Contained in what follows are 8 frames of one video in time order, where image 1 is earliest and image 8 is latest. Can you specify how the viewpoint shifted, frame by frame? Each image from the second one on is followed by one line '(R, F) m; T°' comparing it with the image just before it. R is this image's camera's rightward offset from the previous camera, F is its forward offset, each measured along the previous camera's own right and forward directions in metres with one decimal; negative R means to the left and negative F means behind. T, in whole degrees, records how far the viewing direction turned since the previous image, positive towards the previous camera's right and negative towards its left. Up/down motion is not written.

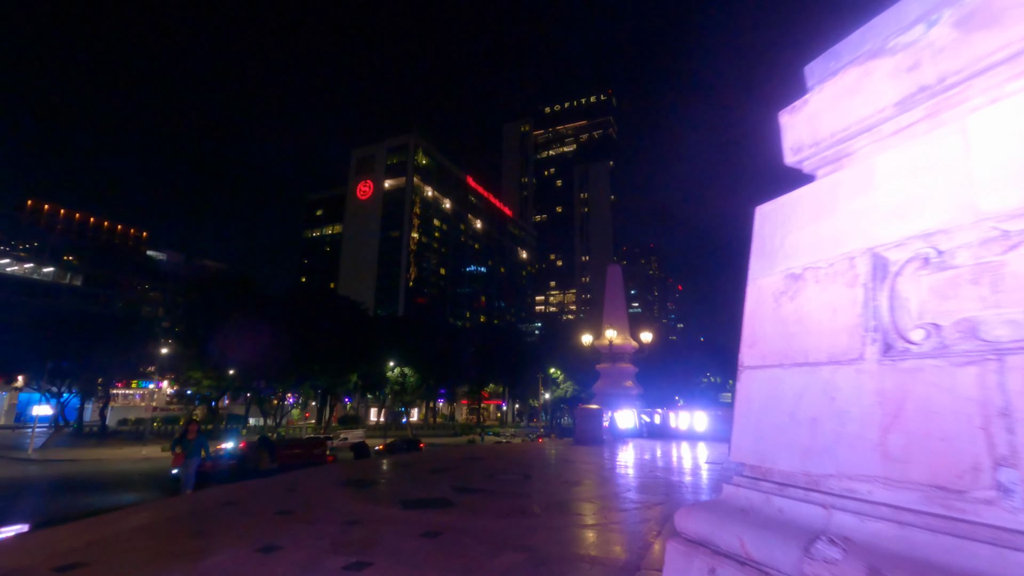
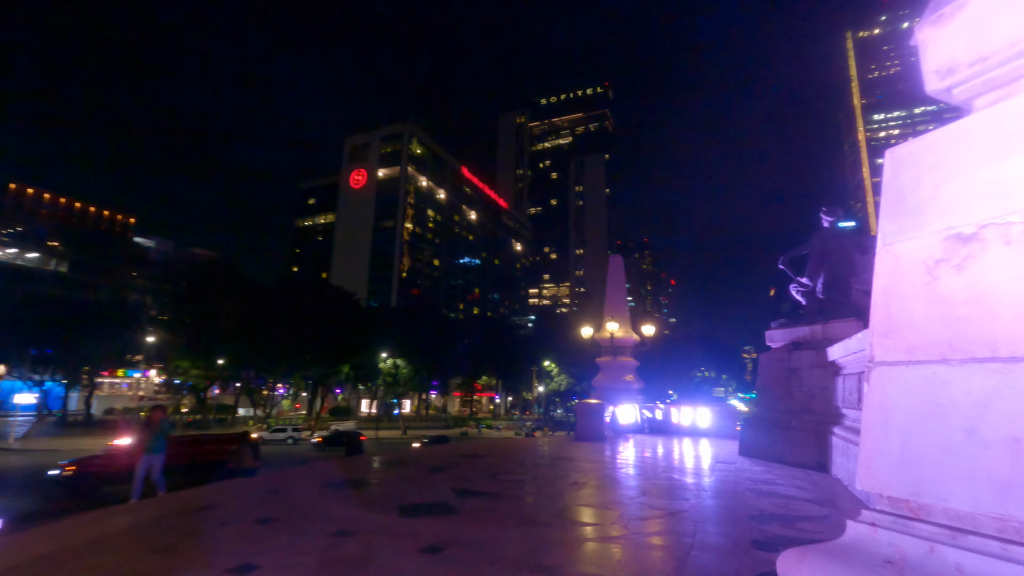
(-0.2, +0.6) m; +1°
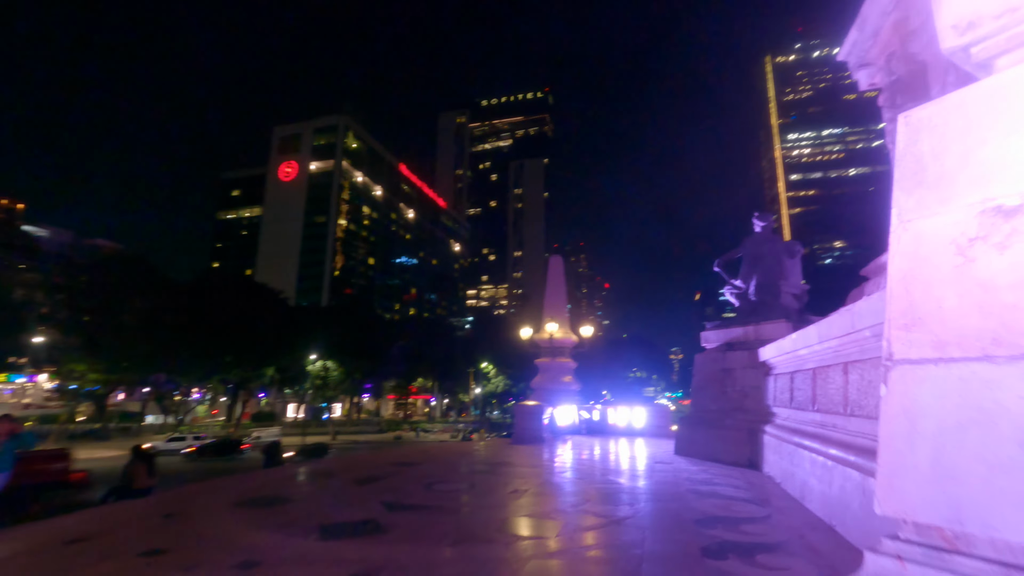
(0.0, +0.4) m; +7°
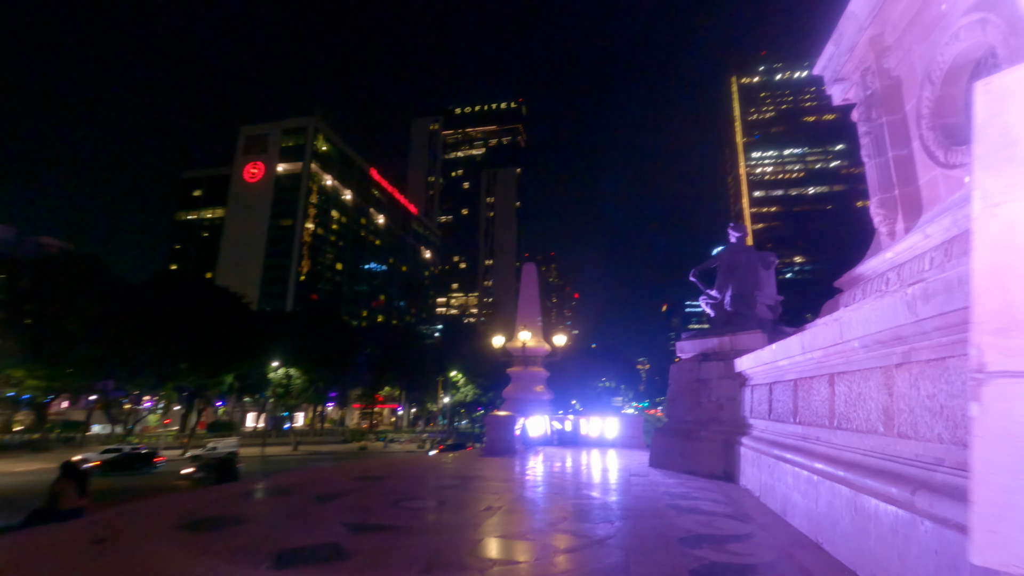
(-0.1, +0.3) m; +3°
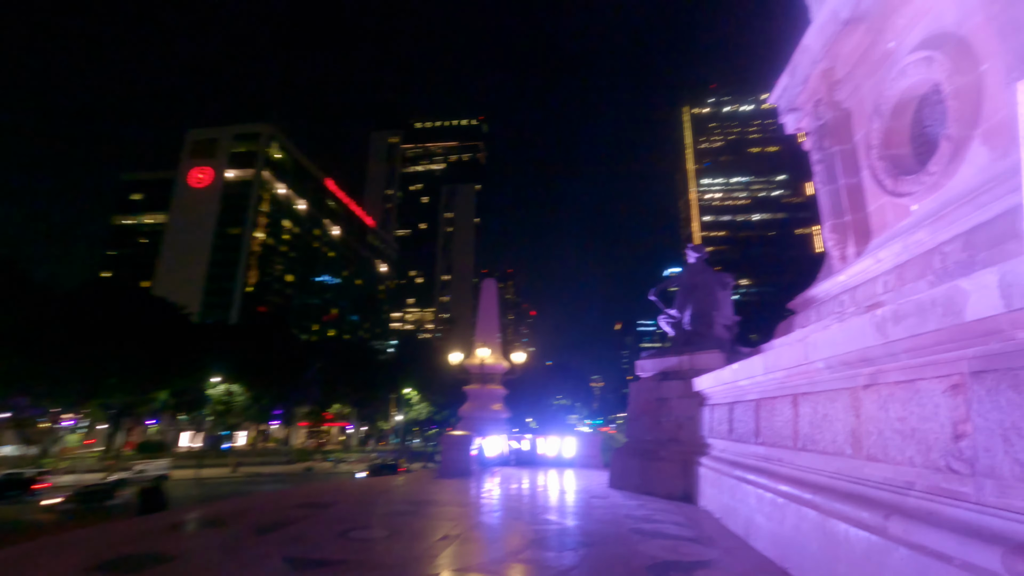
(-0.1, +0.2) m; +5°
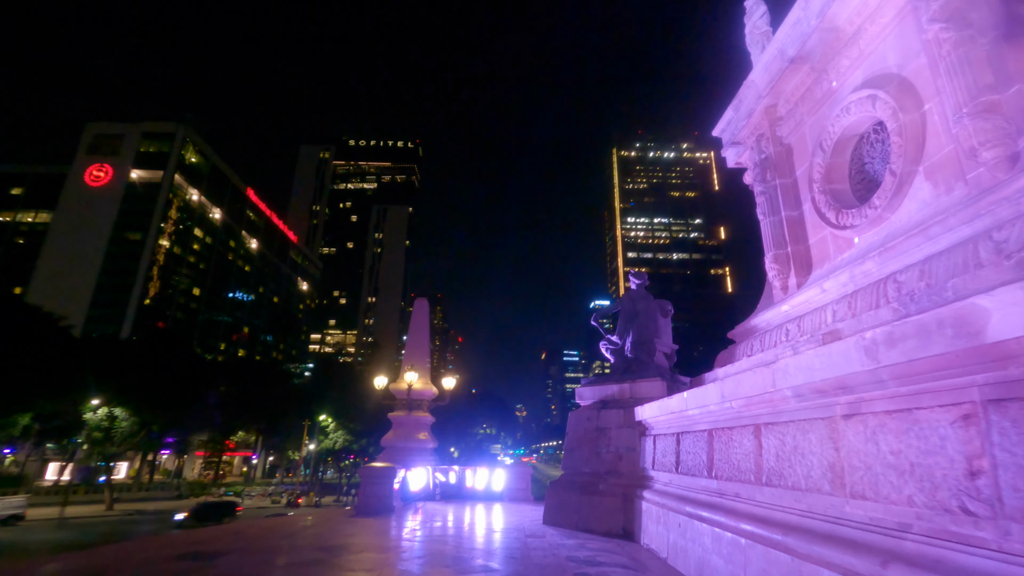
(-0.2, +0.7) m; +8°
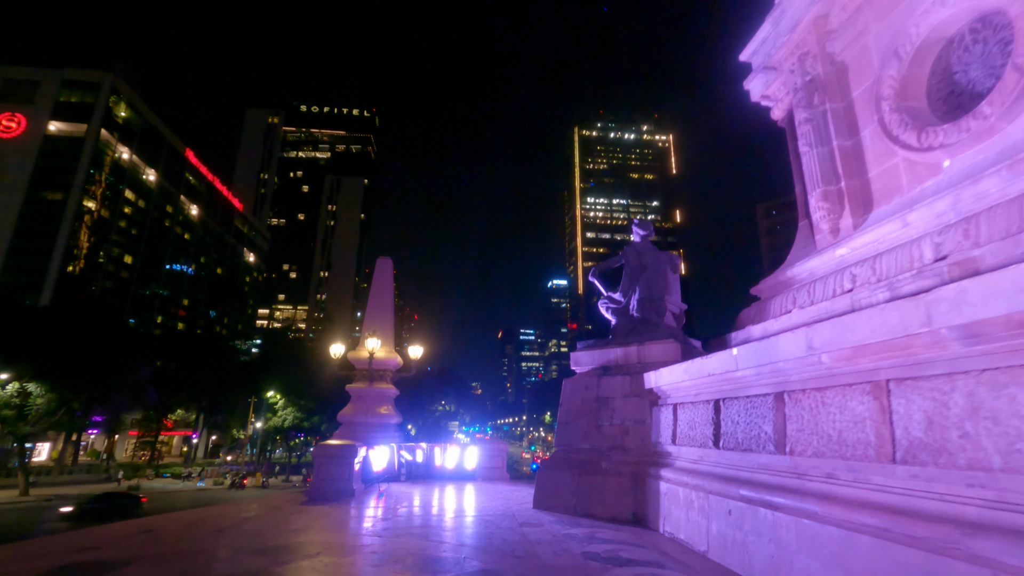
(-0.6, +1.6) m; +5°
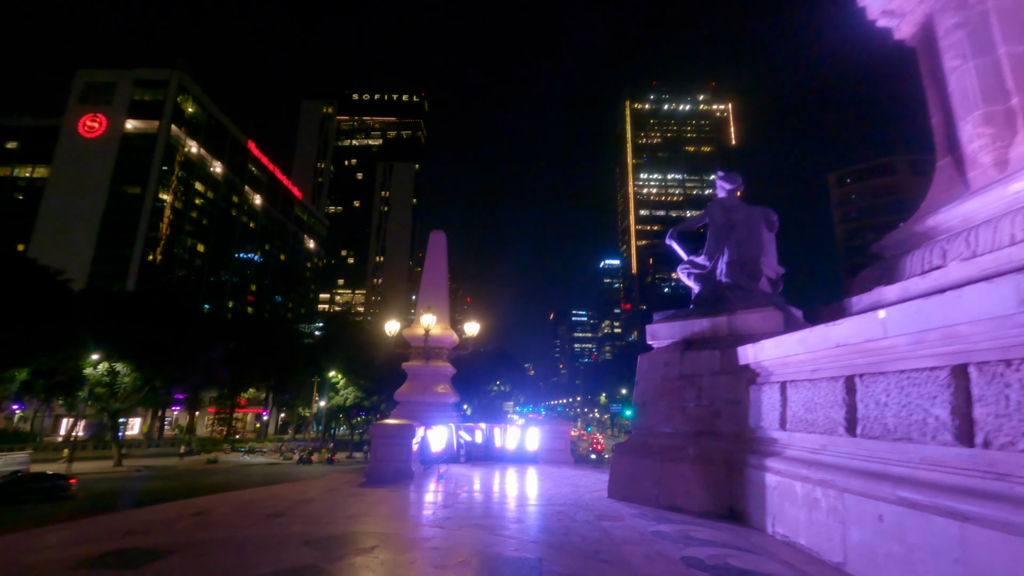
(-0.3, +0.9) m; -6°
